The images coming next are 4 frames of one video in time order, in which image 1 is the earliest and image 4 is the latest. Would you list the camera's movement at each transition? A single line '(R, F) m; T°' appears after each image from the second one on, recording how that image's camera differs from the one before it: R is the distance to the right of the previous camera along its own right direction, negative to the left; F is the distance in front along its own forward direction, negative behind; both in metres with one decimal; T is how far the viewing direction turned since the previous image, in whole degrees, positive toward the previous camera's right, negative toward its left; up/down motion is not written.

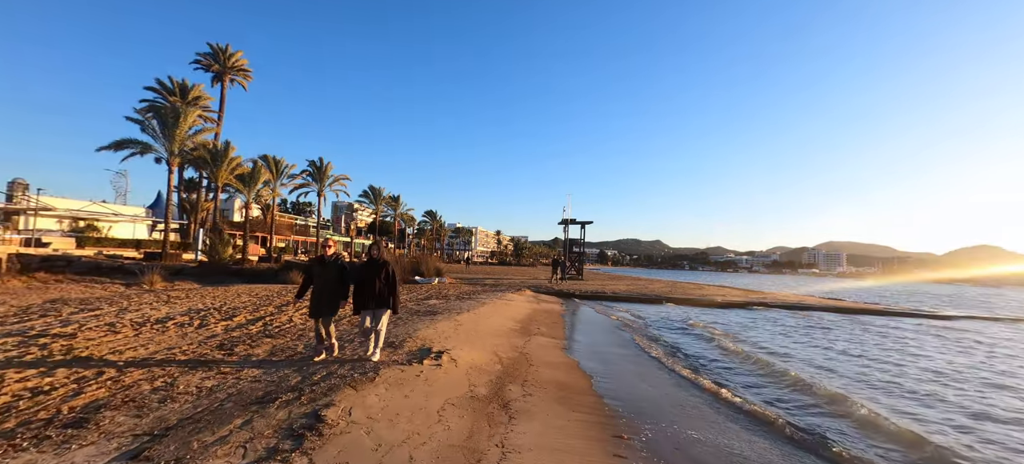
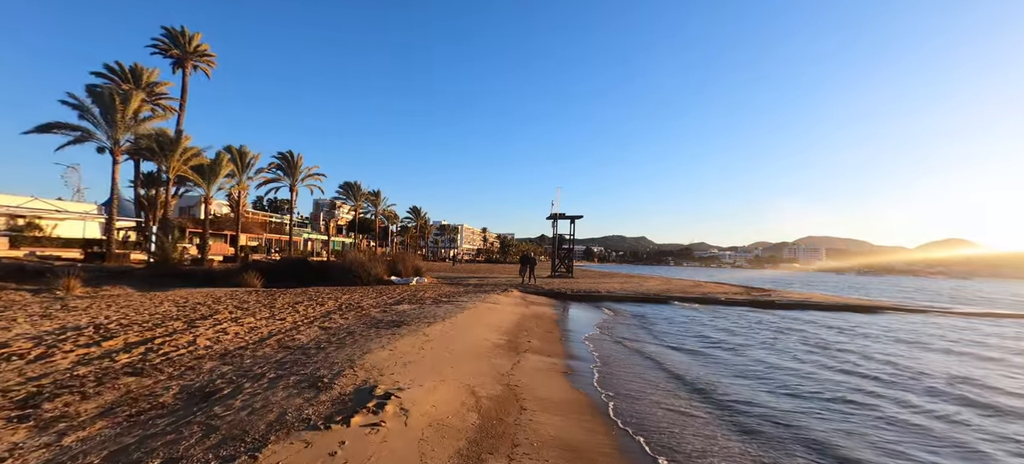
(+0.1, +2.2) m; +2°
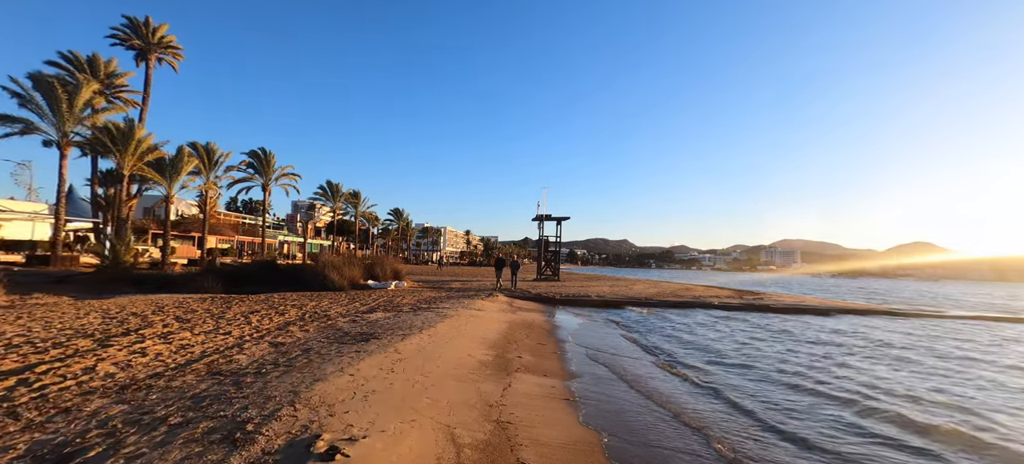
(-0.1, +1.2) m; +2°
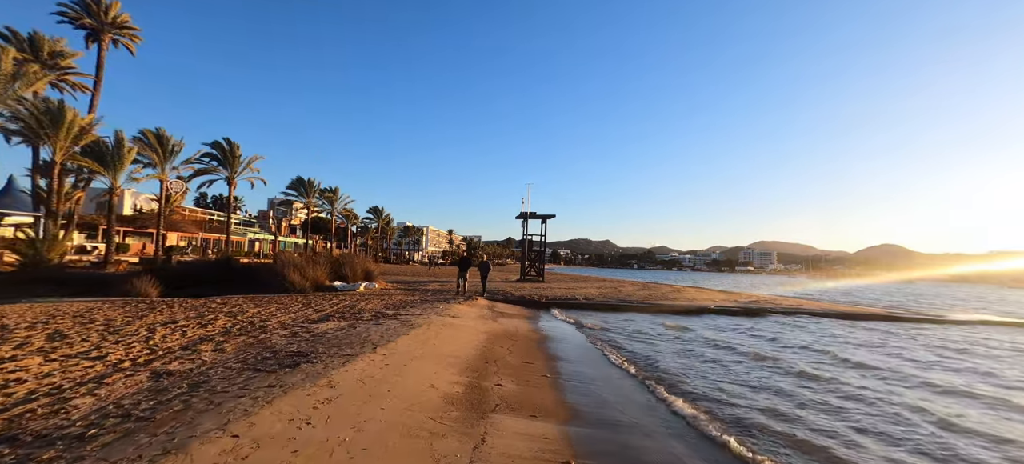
(+0.1, +1.8) m; +2°
